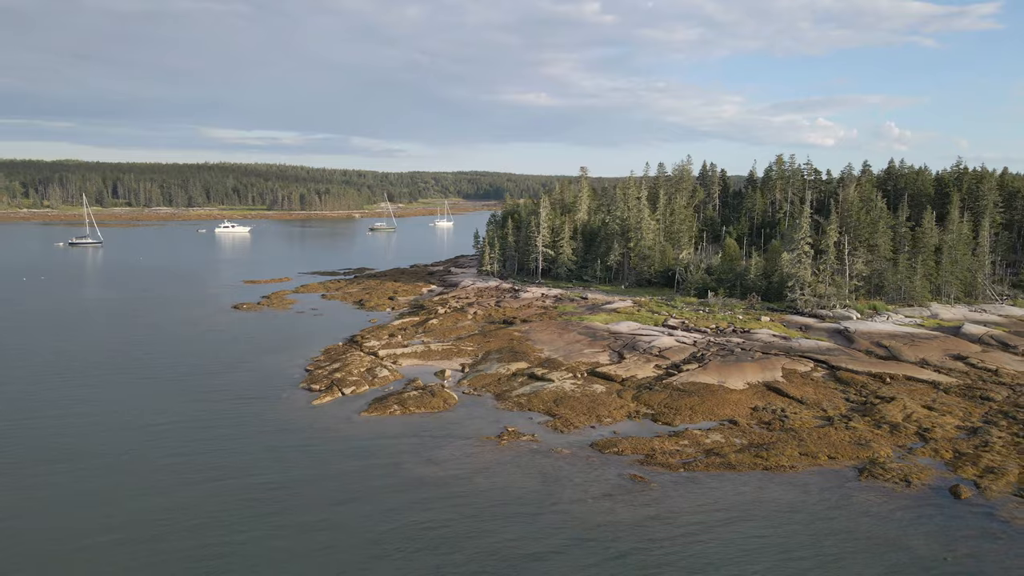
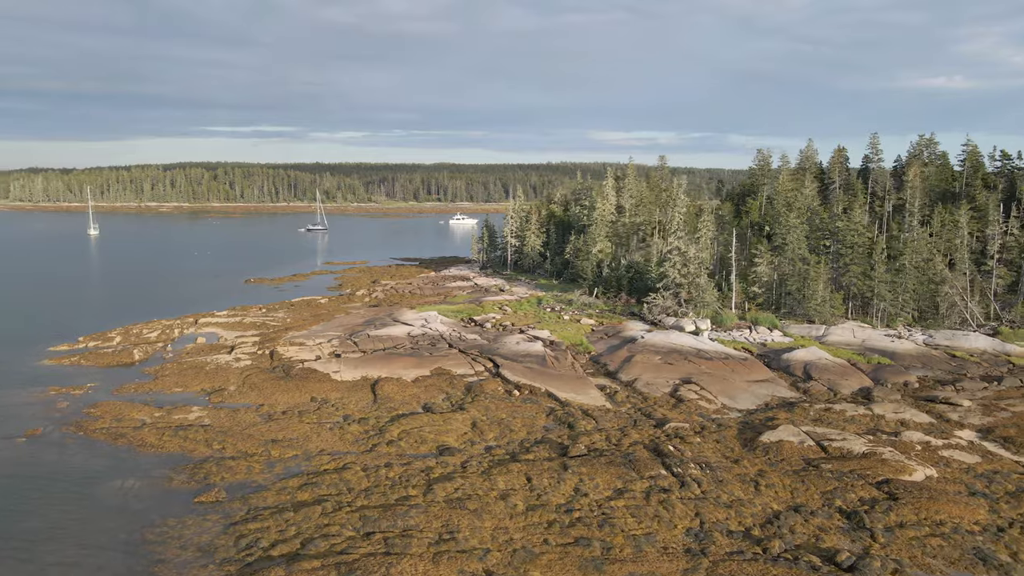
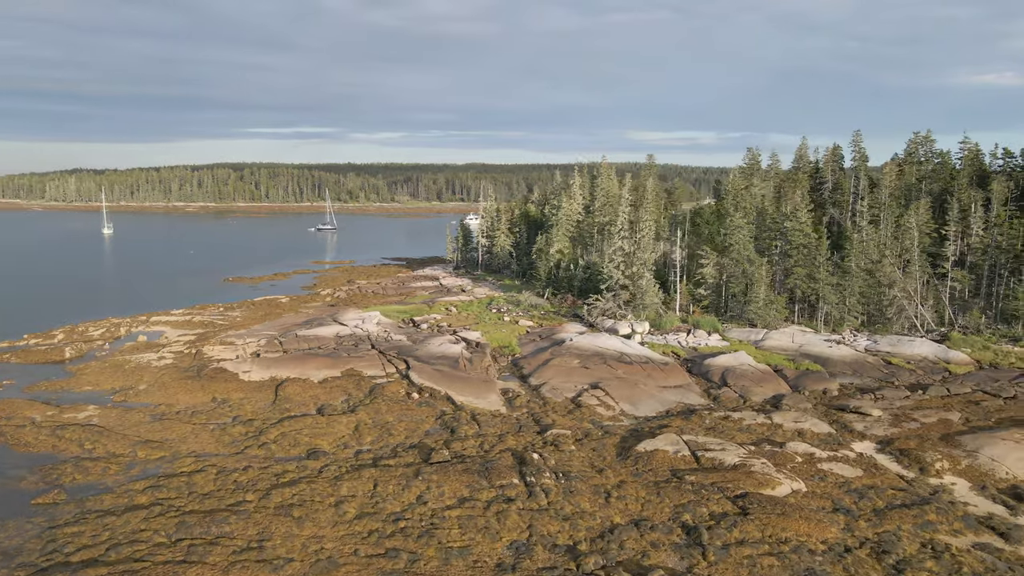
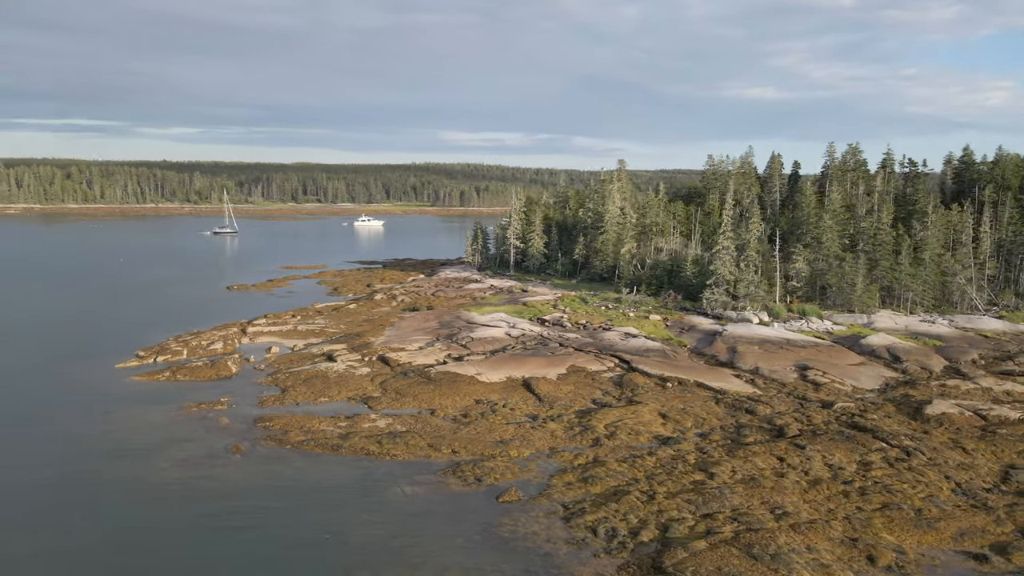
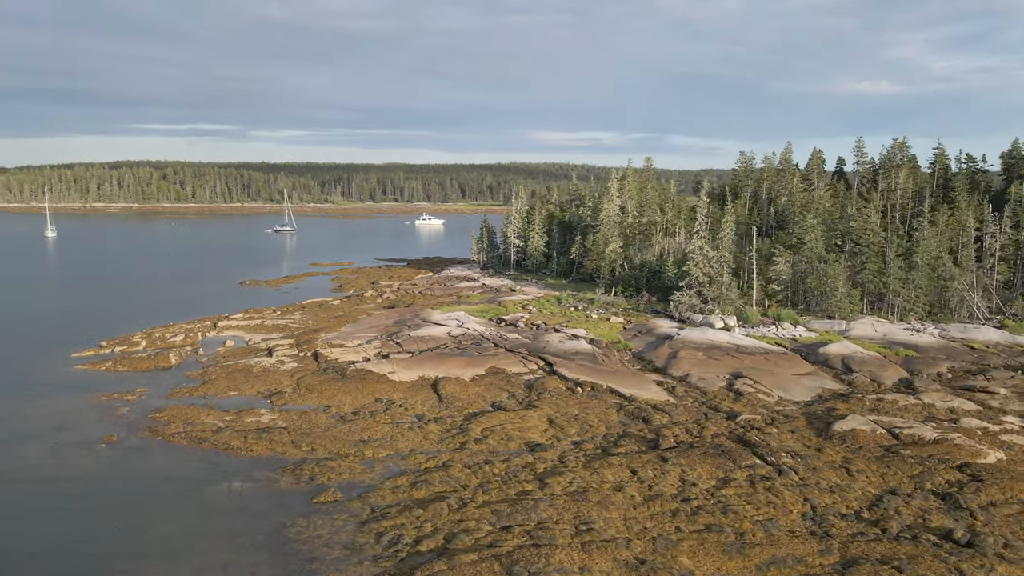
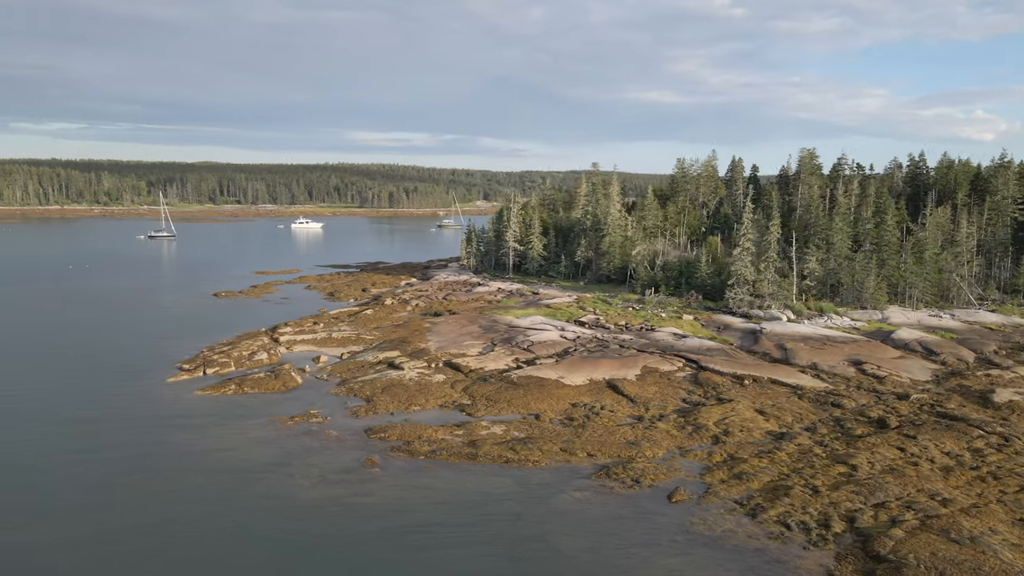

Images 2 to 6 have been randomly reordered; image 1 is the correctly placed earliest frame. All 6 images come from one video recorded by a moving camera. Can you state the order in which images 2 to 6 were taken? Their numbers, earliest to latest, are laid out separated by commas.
6, 4, 5, 2, 3
